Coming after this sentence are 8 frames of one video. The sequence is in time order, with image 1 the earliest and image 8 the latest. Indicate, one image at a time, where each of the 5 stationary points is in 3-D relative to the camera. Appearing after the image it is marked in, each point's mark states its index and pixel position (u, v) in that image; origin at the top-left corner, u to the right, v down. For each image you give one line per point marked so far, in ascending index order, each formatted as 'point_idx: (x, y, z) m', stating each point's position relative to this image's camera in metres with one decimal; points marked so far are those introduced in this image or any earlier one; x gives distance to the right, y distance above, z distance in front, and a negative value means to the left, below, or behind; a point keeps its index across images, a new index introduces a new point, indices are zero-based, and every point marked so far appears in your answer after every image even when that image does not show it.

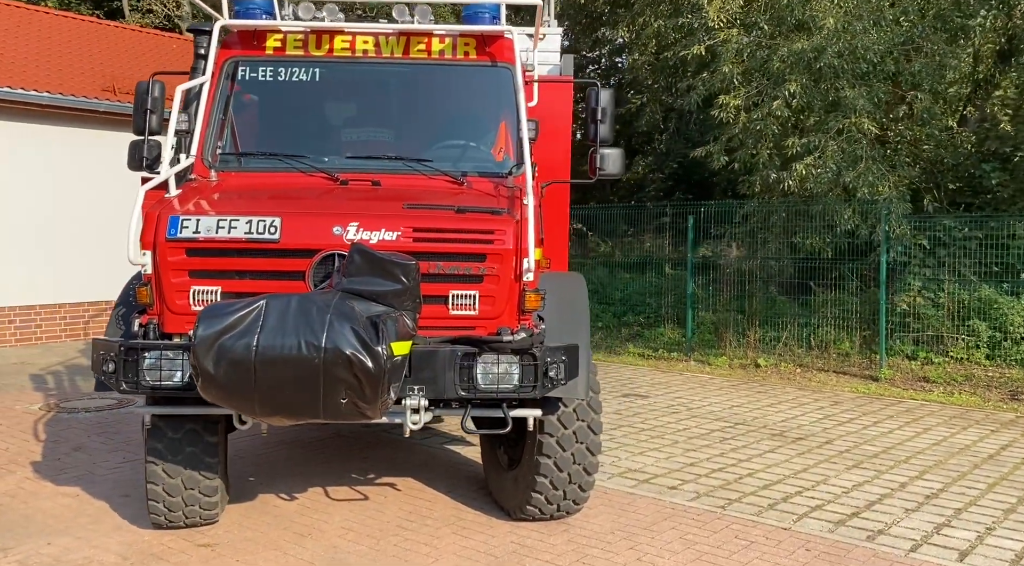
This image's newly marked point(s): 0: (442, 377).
0: (-0.3, -0.5, +5.1) m
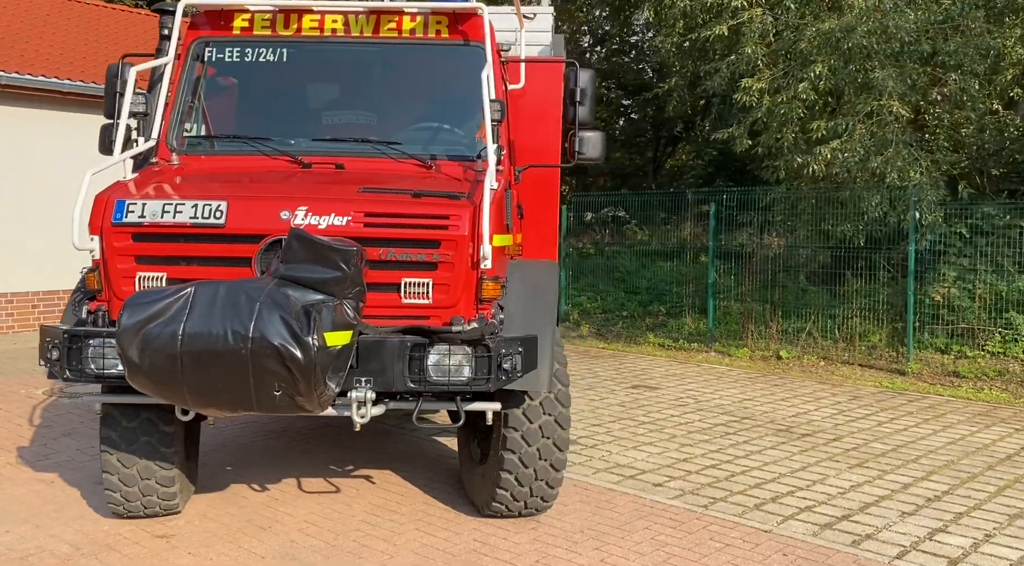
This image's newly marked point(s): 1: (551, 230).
0: (-0.6, -0.4, +4.9) m
1: (+0.3, +0.4, +7.3) m
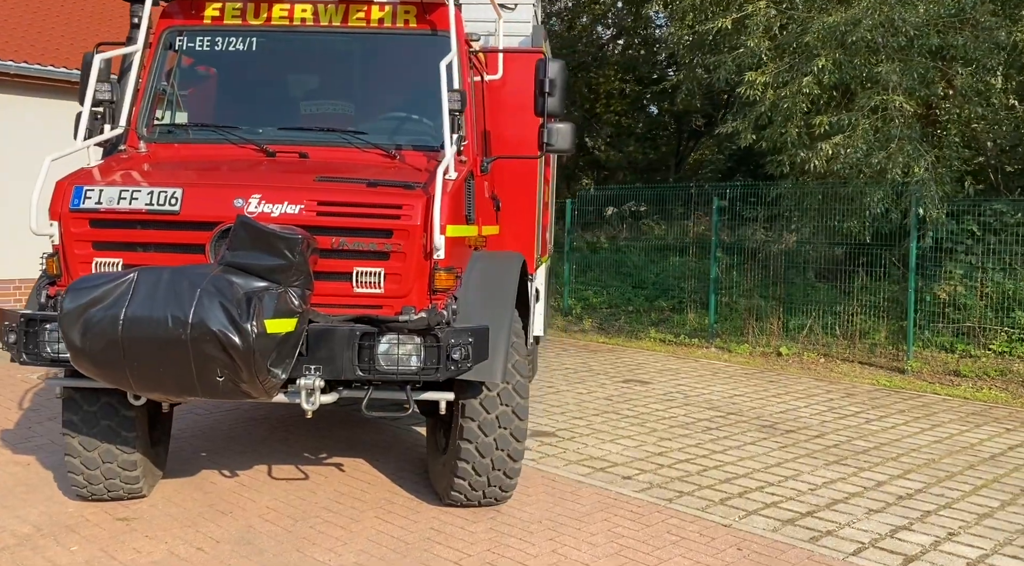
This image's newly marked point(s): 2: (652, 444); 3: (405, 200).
0: (-0.8, -0.4, +4.9) m
1: (+0.1, +0.5, +7.3) m
2: (+1.1, -1.2, +7.6) m
3: (-0.5, +0.4, +5.1) m
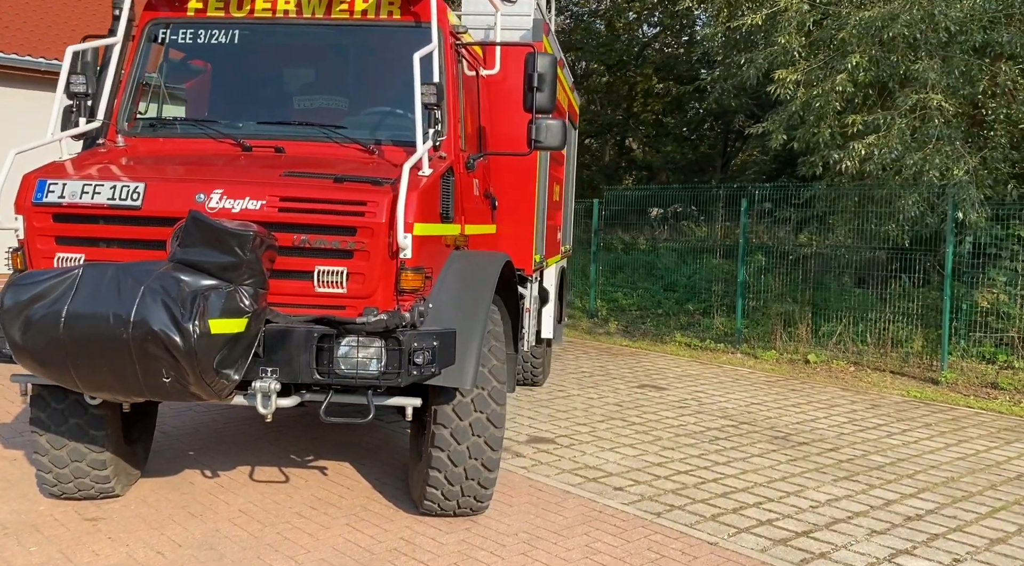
0: (-1.0, -0.4, +4.7) m
1: (+0.1, +0.5, +7.1) m
2: (+1.0, -1.2, +7.3) m
3: (-0.7, +0.4, +4.9) m
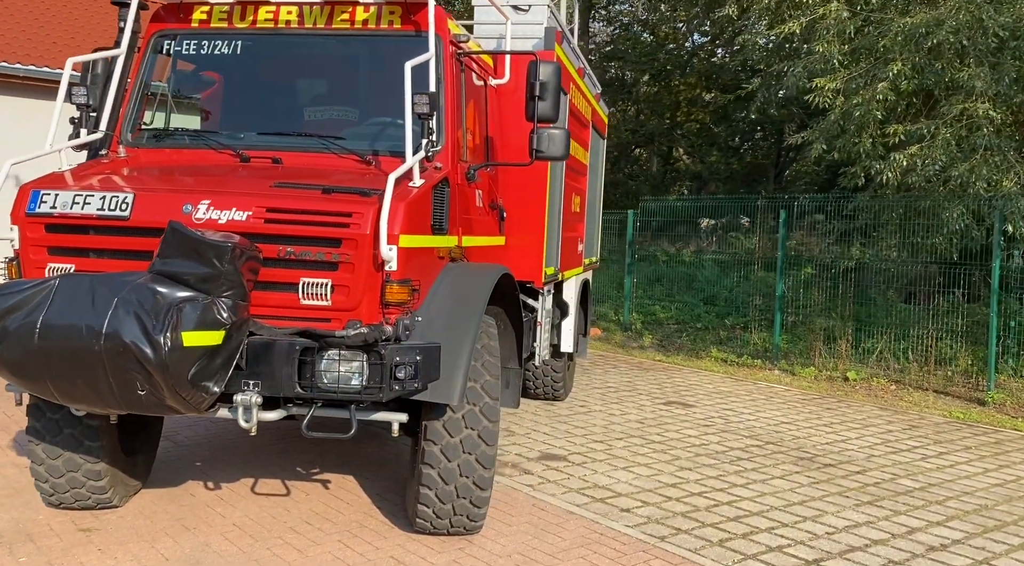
0: (-1.1, -0.4, +4.6) m
1: (+0.2, +0.4, +6.9) m
2: (+1.1, -1.3, +7.1) m
3: (-0.7, +0.4, +4.8) m
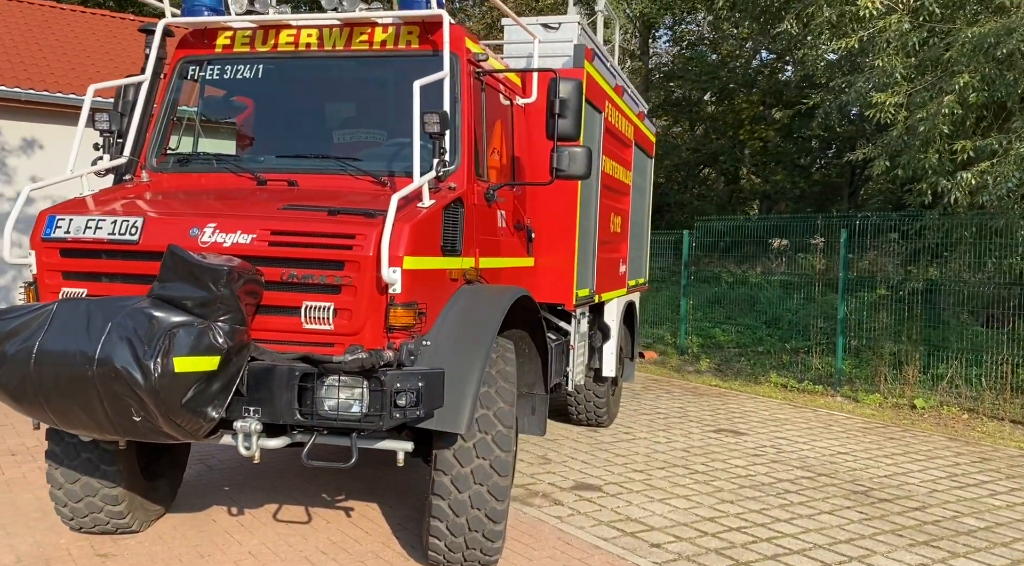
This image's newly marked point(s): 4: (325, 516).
0: (-1.1, -0.5, +4.5) m
1: (+0.4, +0.2, +6.8) m
2: (+1.3, -1.5, +6.8) m
3: (-0.7, +0.3, +4.7) m
4: (-1.2, -1.4, +6.2) m
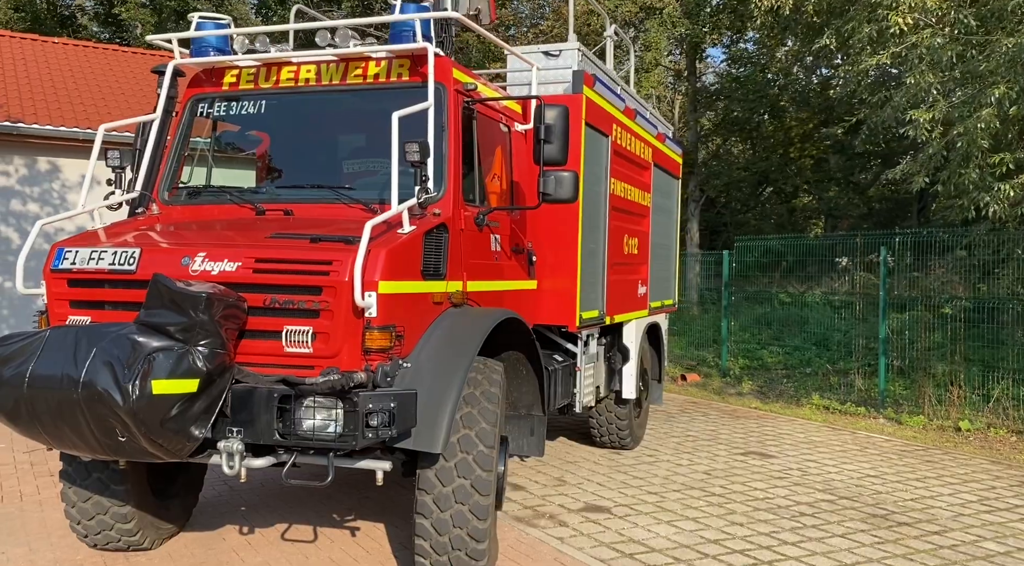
0: (-1.2, -0.6, +4.7) m
1: (+0.4, +0.1, +6.8) m
2: (+1.4, -1.6, +6.8) m
3: (-0.8, +0.1, +4.9) m
4: (-1.1, -1.6, +6.4) m
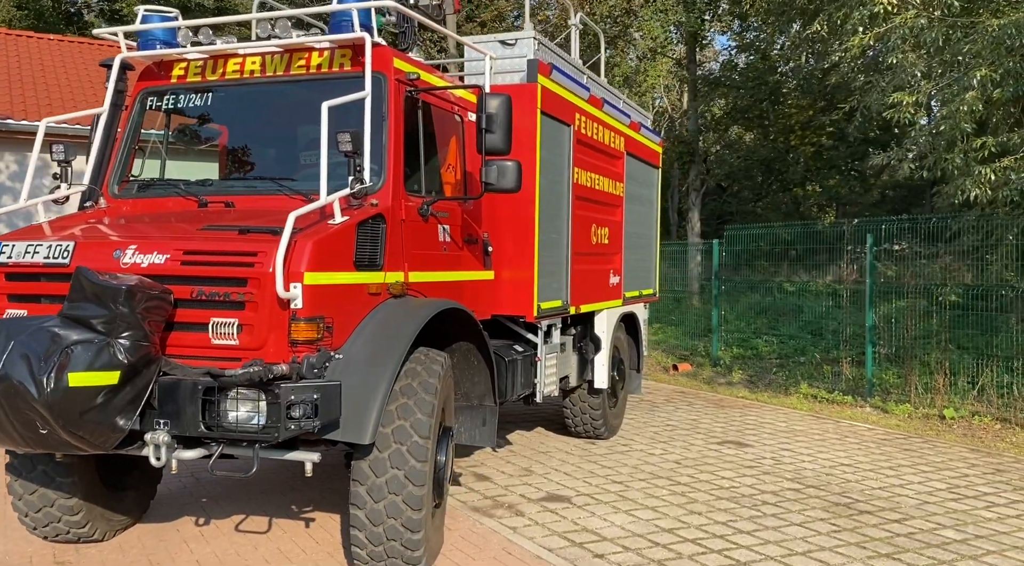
0: (-1.5, -0.6, +4.7) m
1: (+0.1, +0.1, +6.8) m
2: (+1.1, -1.6, +6.7) m
3: (-1.2, +0.2, +4.9) m
4: (-1.4, -1.5, +6.4) m
